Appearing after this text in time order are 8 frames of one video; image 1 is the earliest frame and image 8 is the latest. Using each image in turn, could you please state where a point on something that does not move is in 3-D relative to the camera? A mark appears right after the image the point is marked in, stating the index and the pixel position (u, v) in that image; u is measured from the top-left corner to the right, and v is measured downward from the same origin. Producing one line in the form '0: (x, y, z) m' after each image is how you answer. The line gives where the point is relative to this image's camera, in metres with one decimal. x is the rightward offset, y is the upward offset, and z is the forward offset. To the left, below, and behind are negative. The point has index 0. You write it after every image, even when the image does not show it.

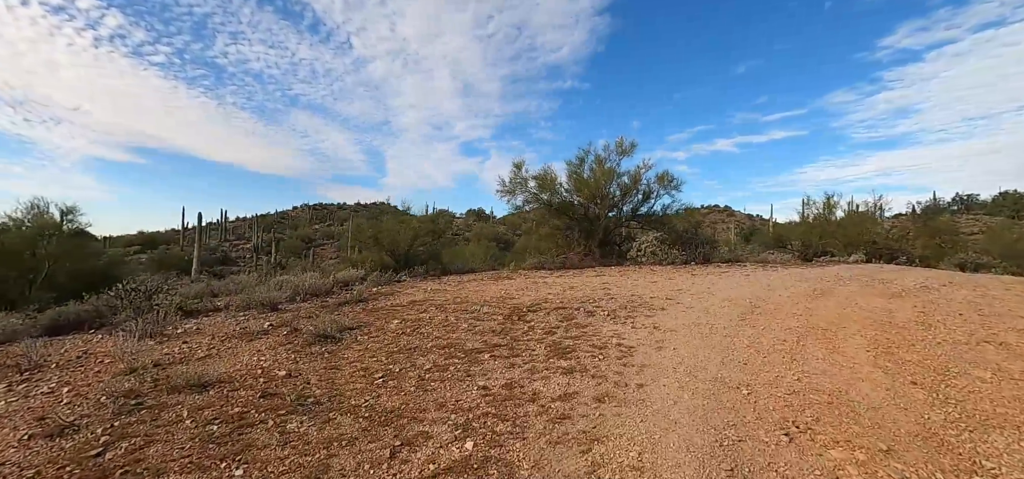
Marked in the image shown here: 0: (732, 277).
0: (+5.3, -0.9, +9.3) m
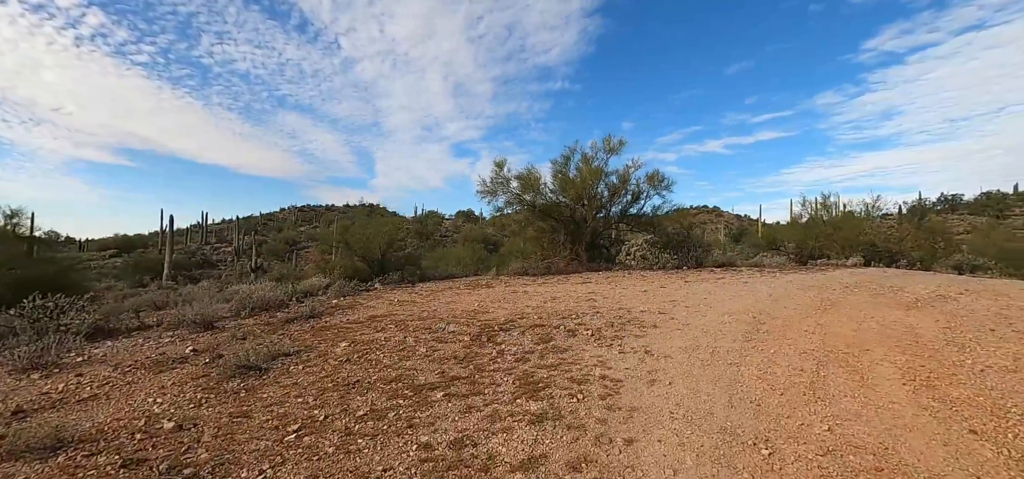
0: (+4.7, -1.0, +8.5) m
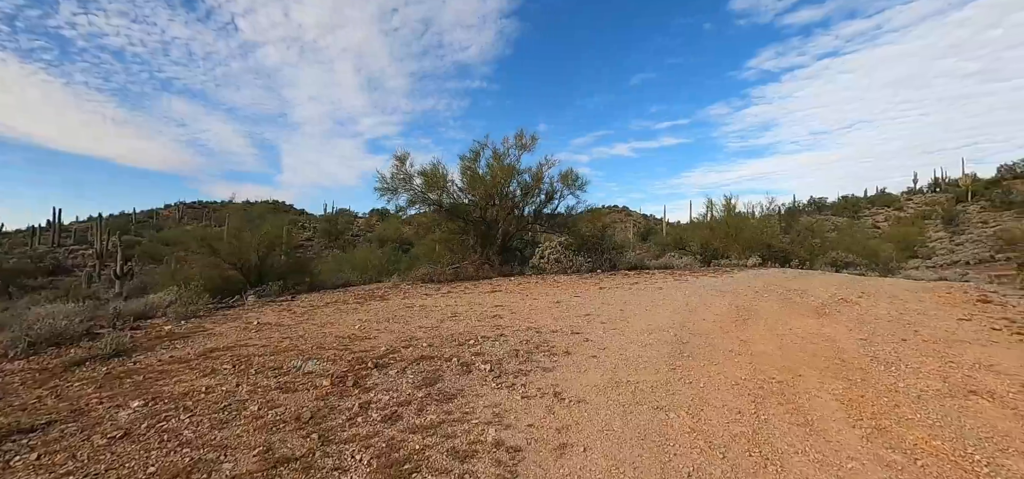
0: (+2.7, -1.1, +8.0) m
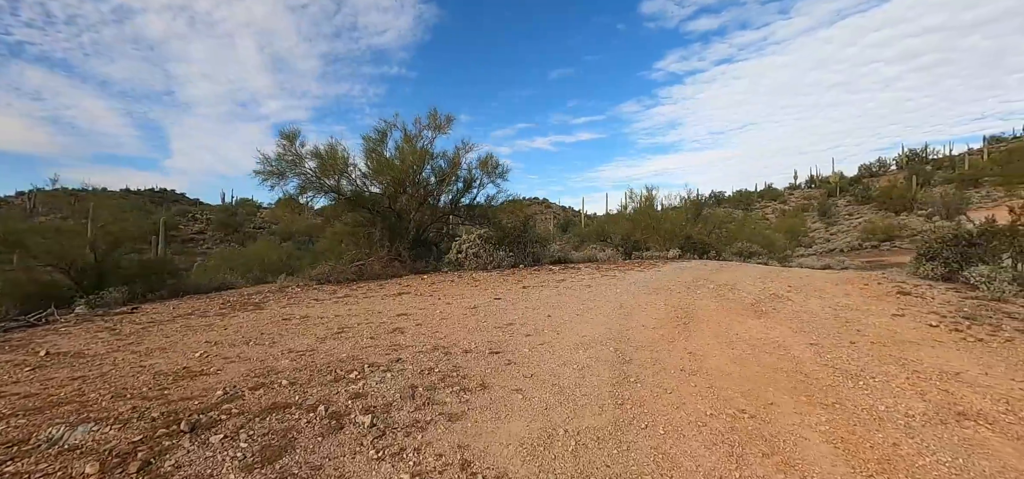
0: (+1.1, -0.9, +7.1) m
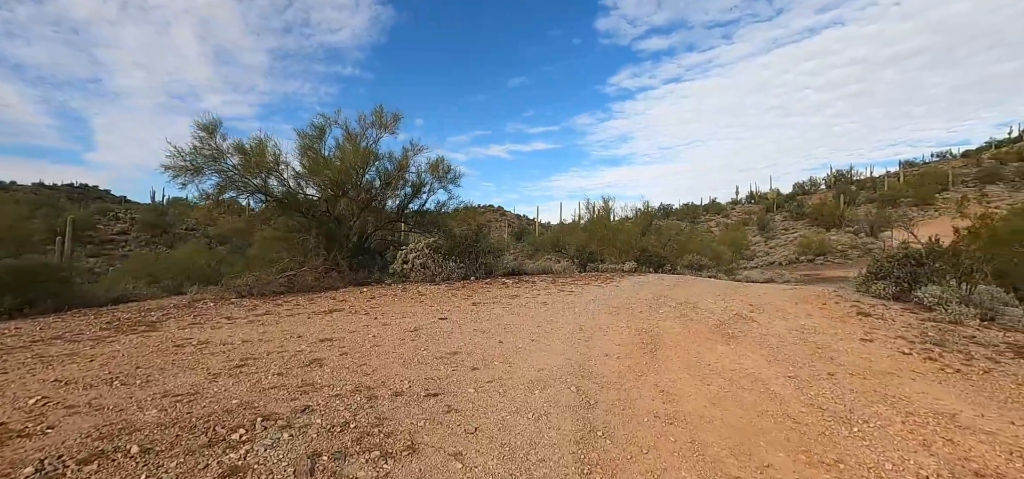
0: (+0.3, -1.2, +6.5) m
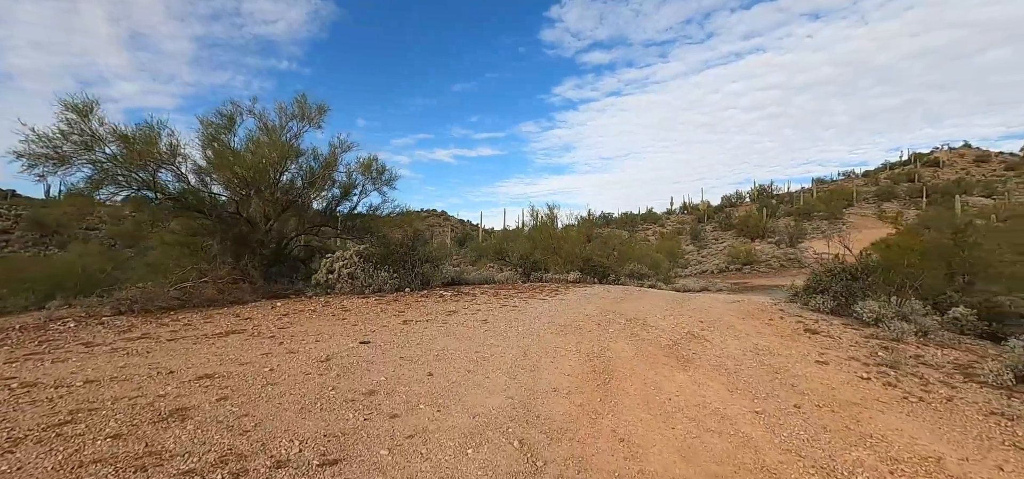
0: (-0.7, -1.3, +5.7) m
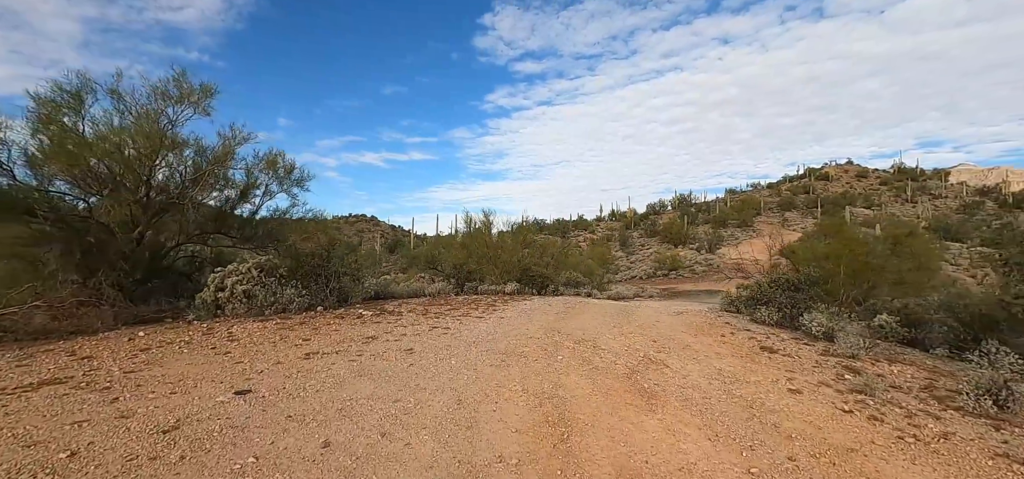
0: (-1.5, -1.5, +4.6) m
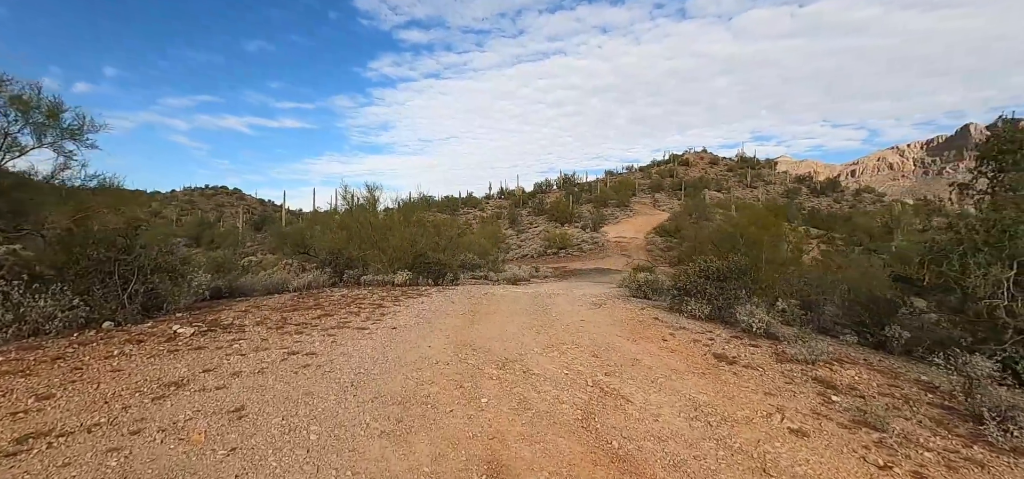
0: (-2.2, -1.4, +2.5) m
